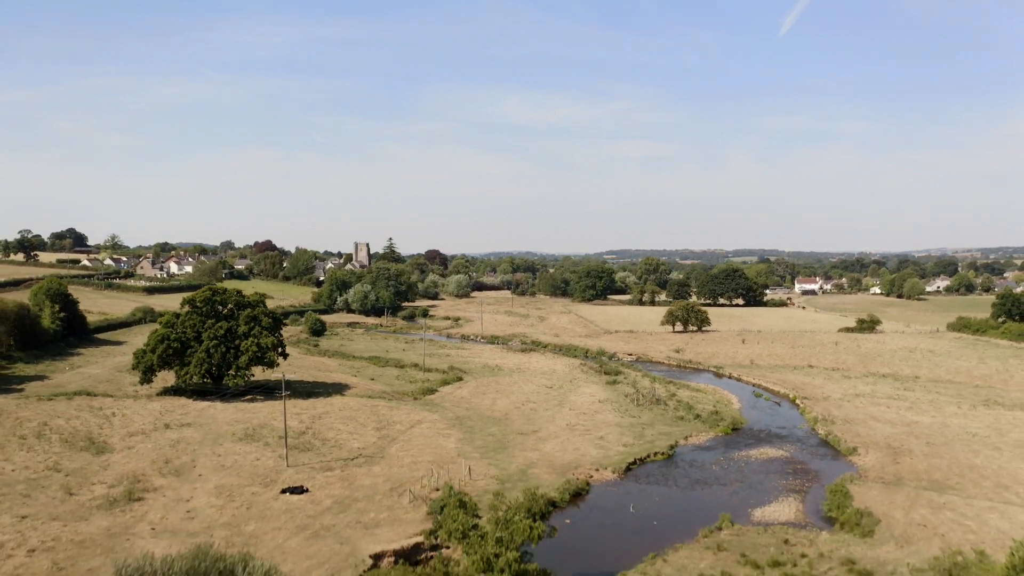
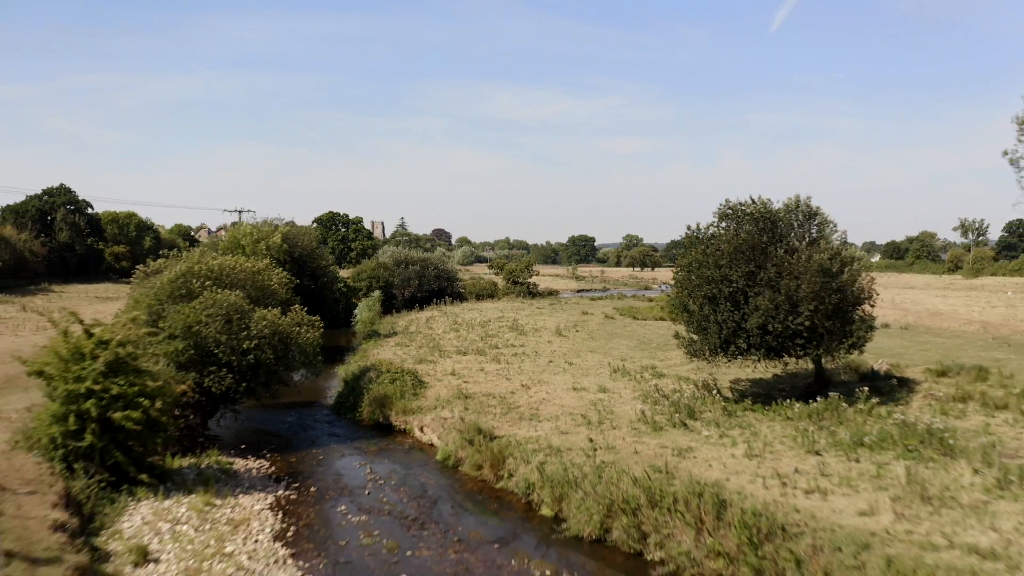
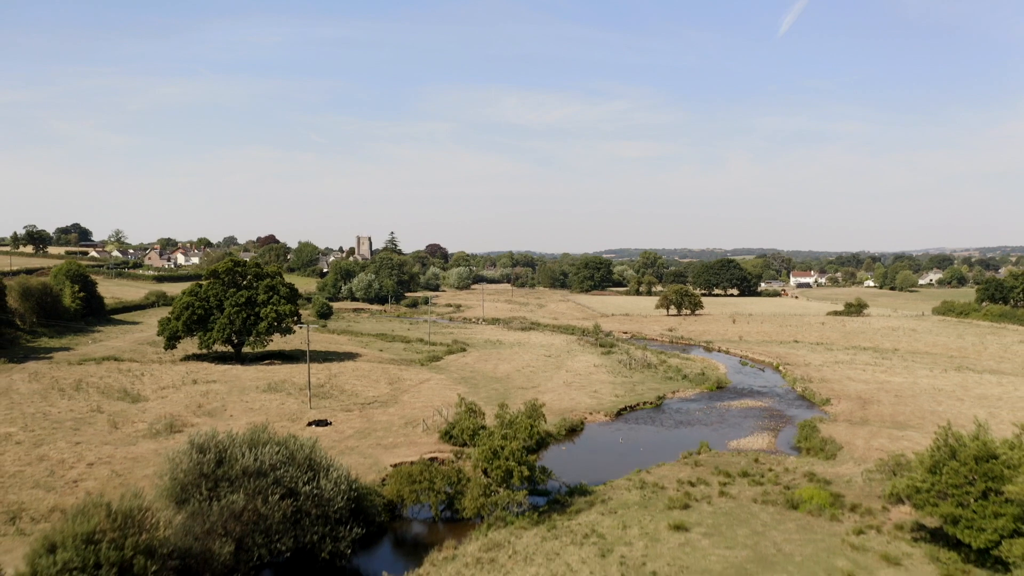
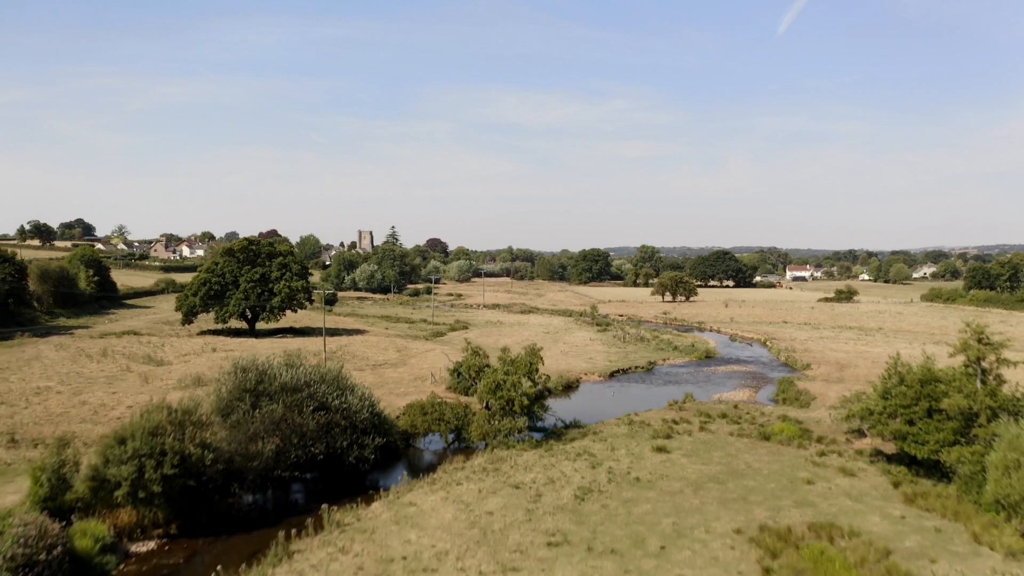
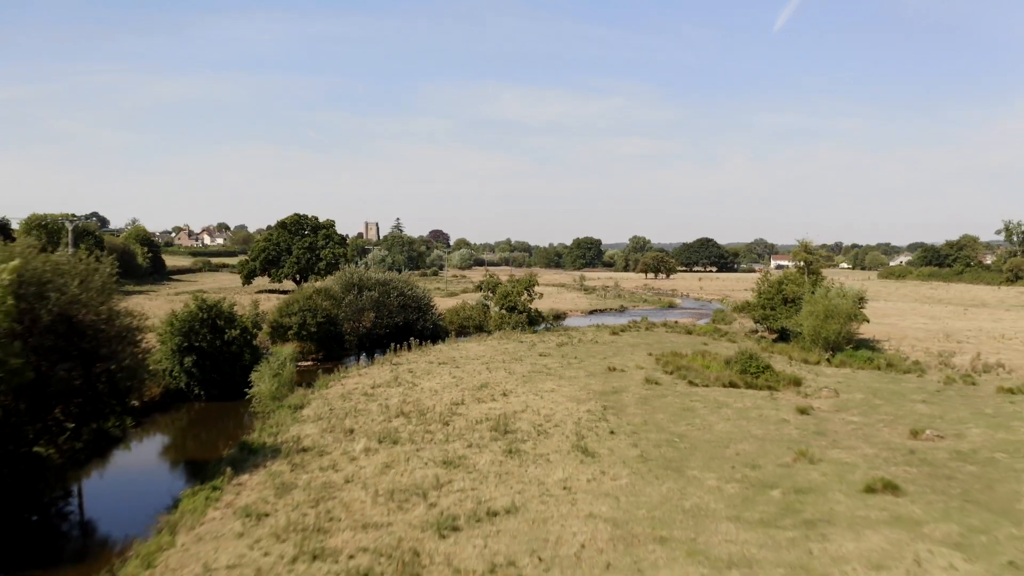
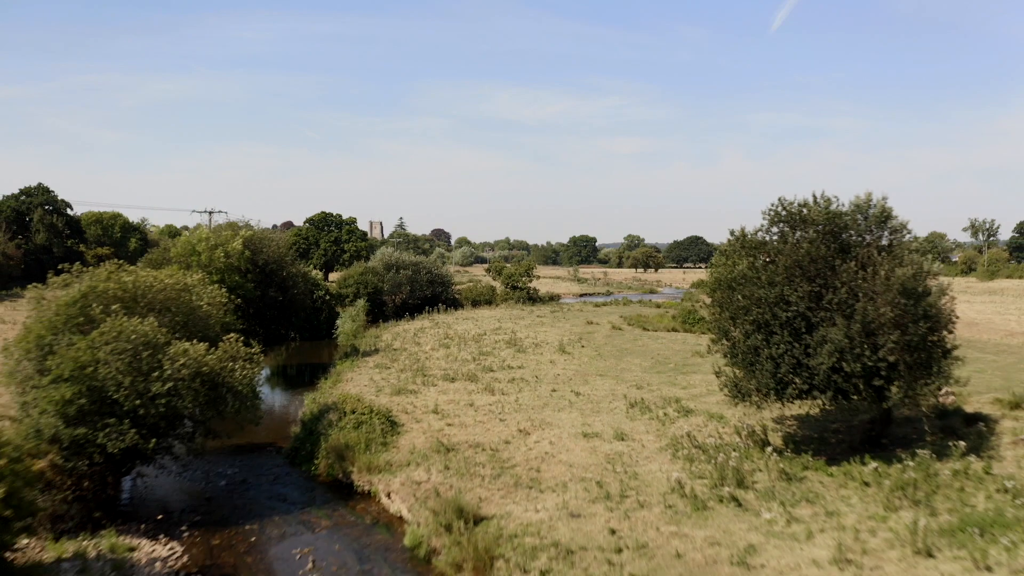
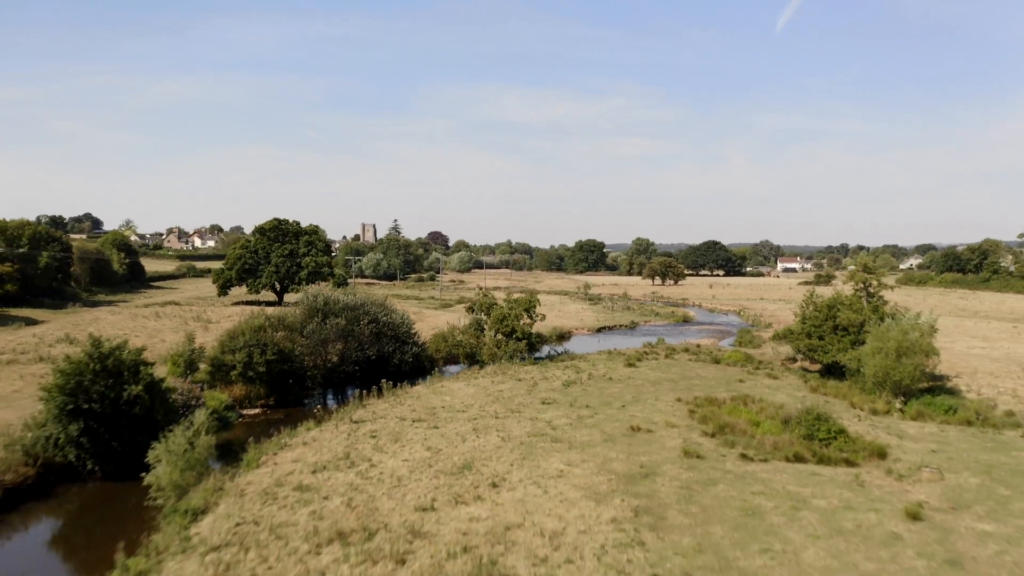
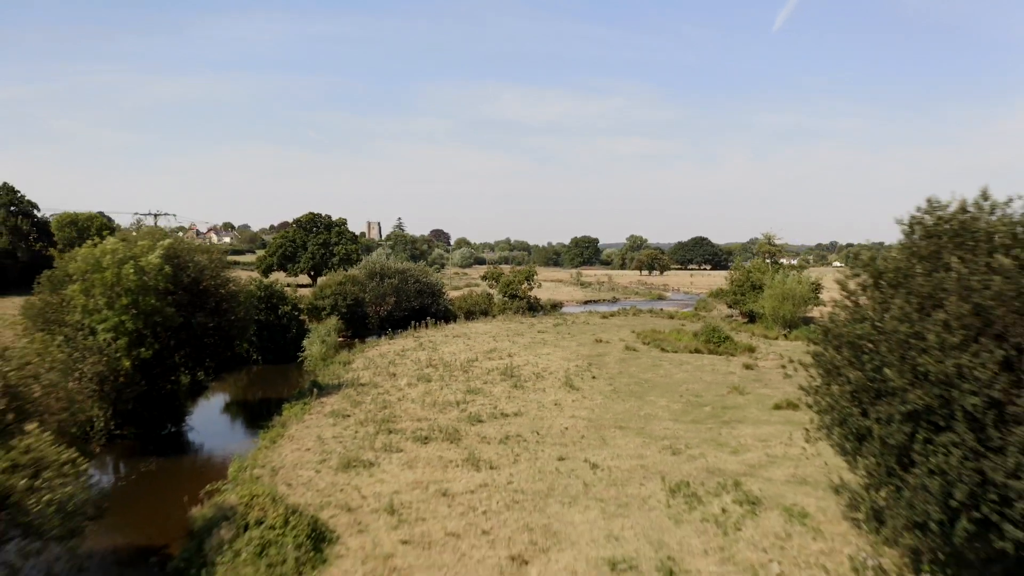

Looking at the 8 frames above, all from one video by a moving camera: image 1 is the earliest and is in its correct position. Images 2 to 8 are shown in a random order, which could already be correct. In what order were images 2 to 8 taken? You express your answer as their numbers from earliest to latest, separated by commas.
3, 4, 7, 5, 8, 6, 2
